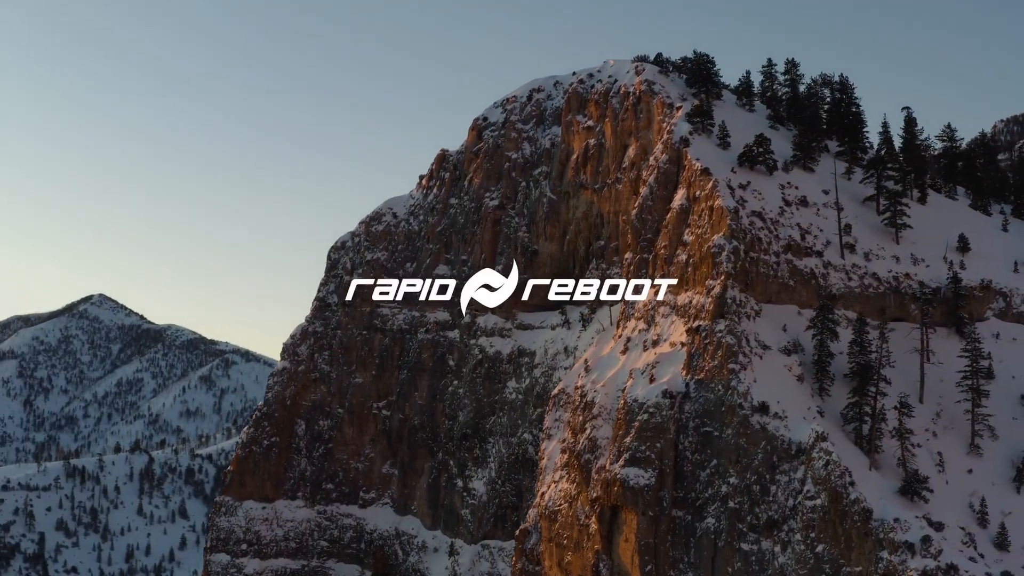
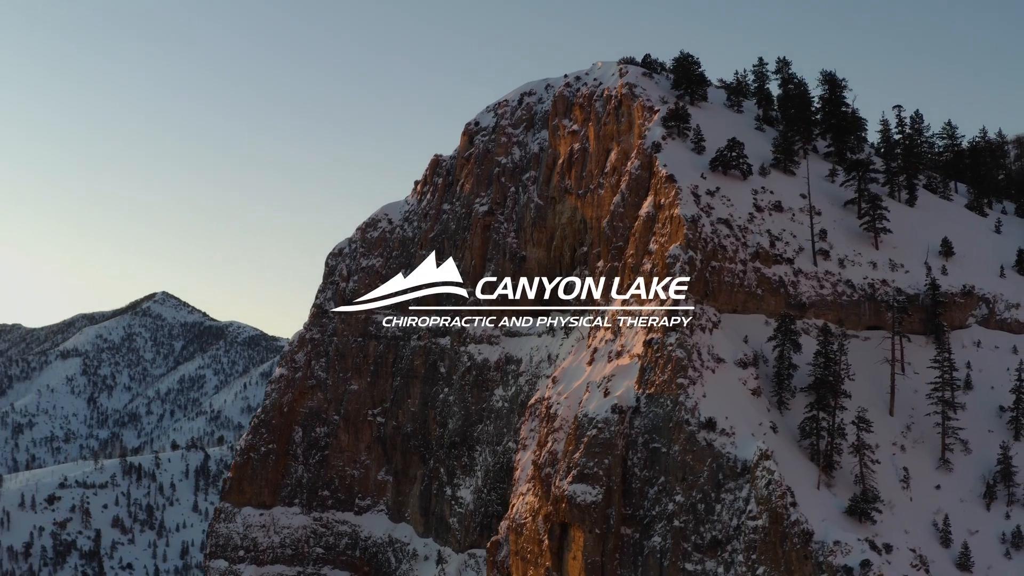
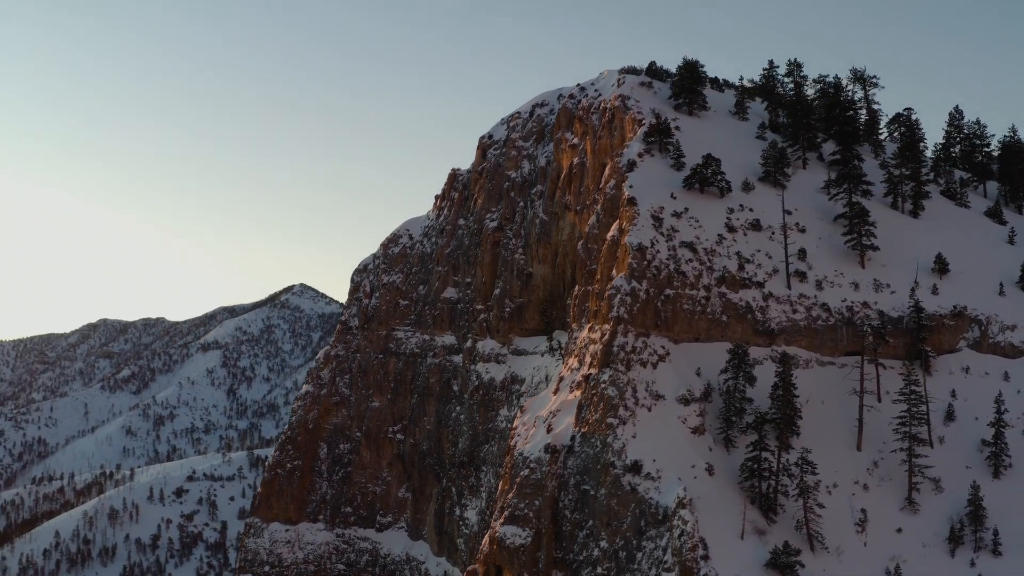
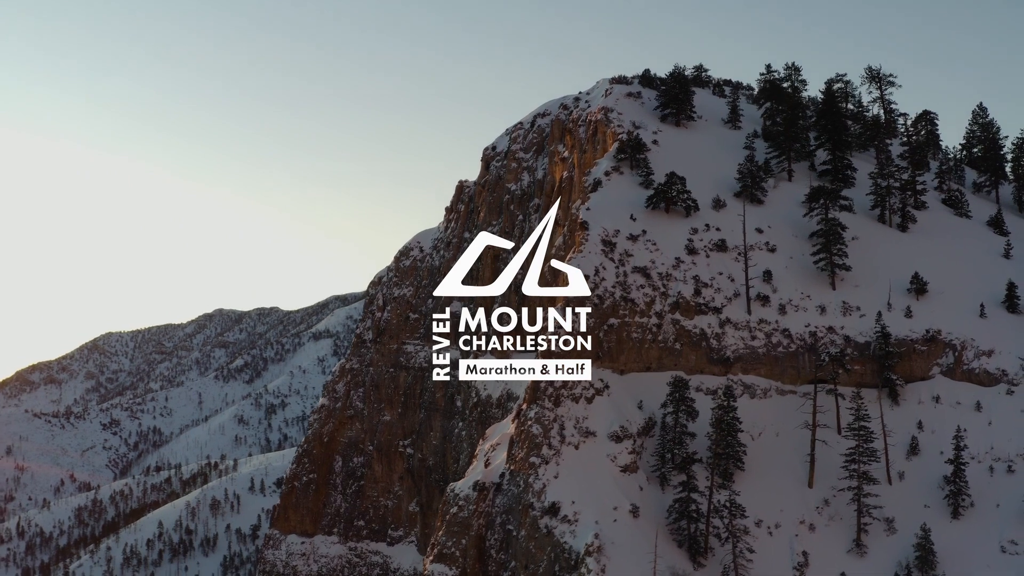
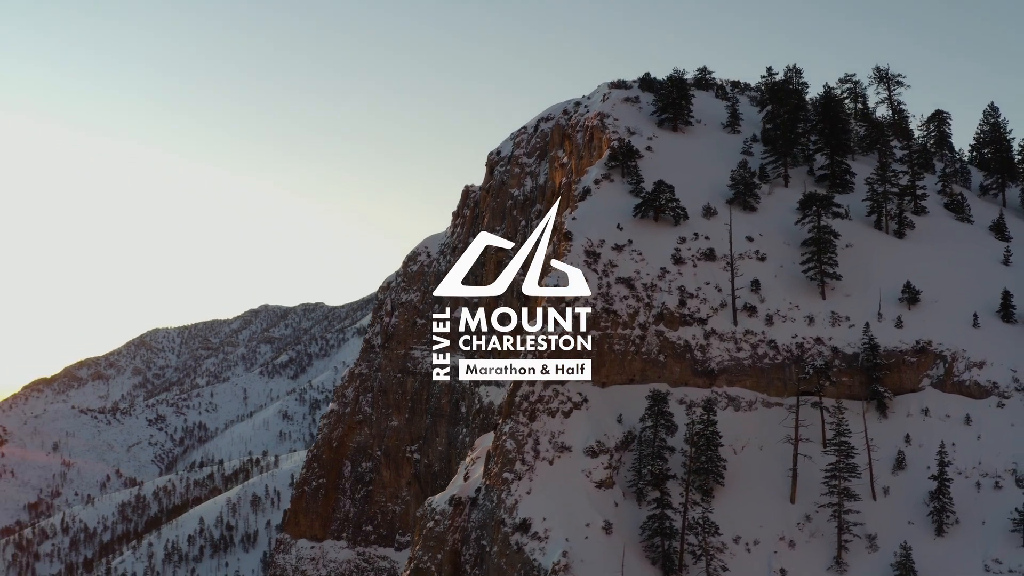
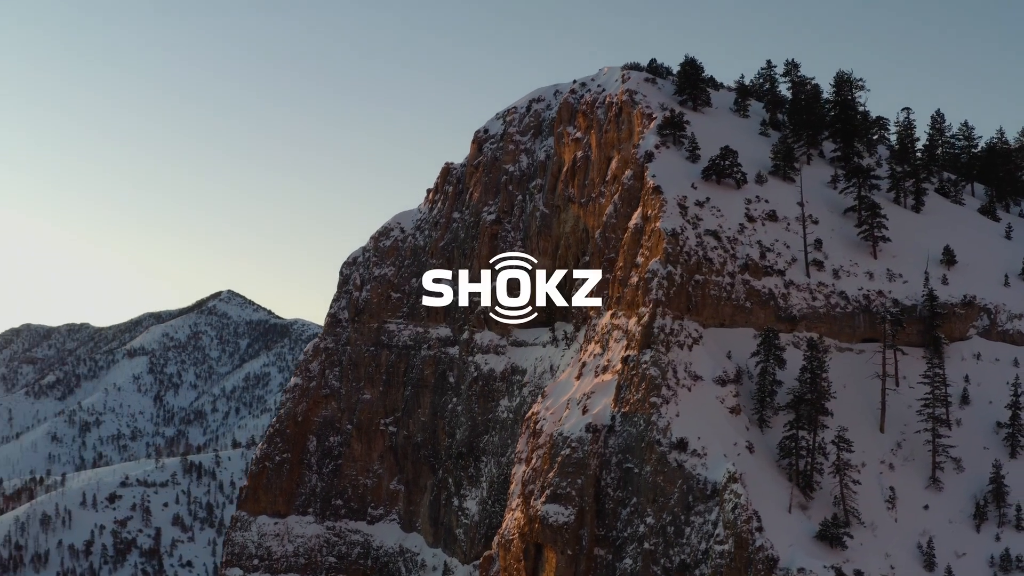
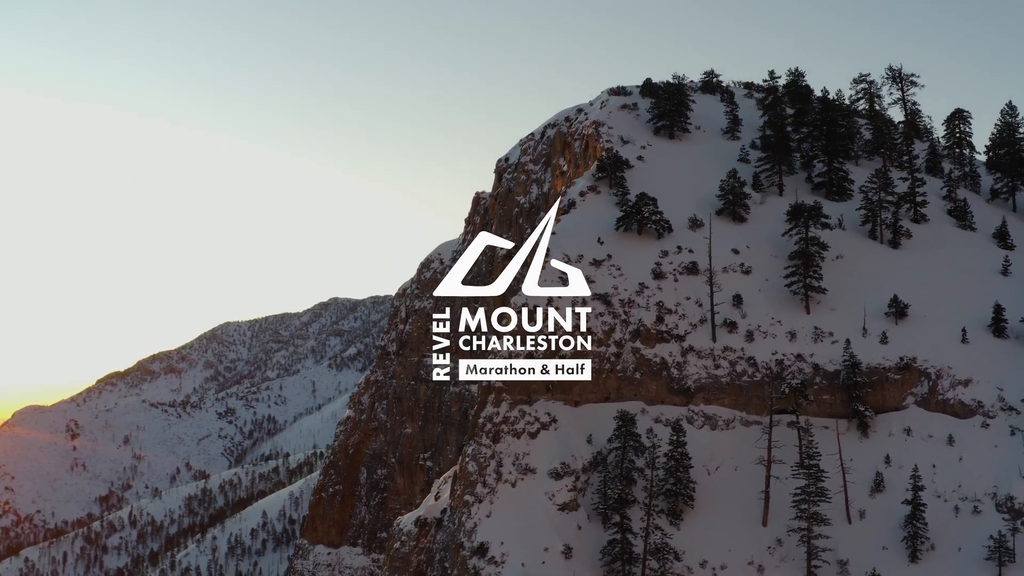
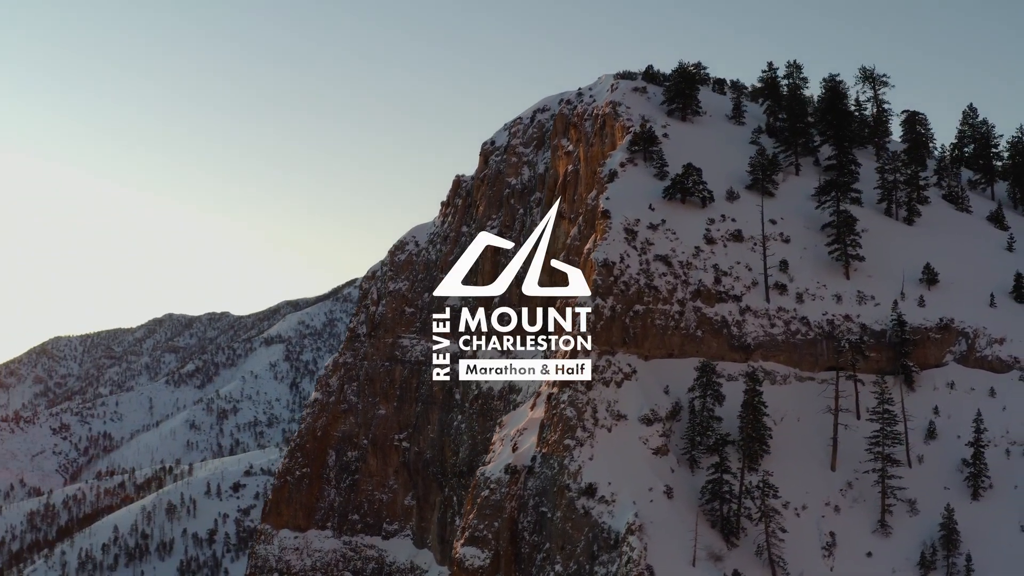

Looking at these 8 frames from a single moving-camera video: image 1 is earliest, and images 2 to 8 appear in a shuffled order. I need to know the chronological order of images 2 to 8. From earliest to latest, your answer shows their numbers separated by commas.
2, 6, 3, 8, 4, 5, 7
